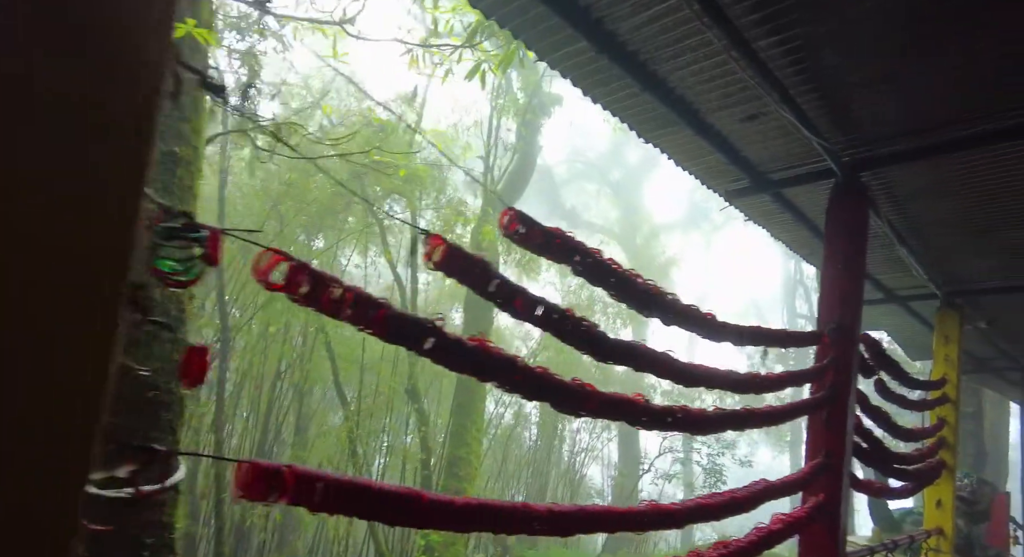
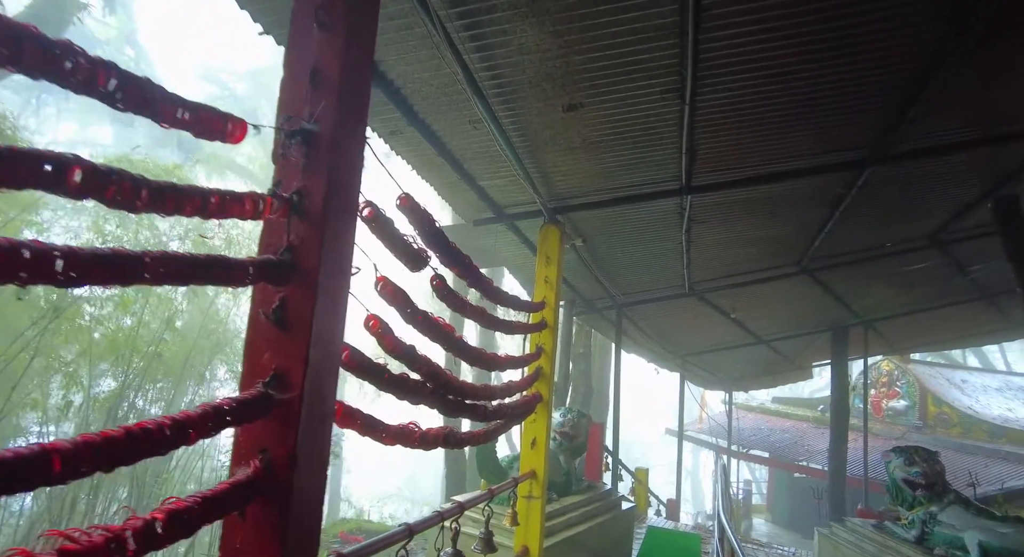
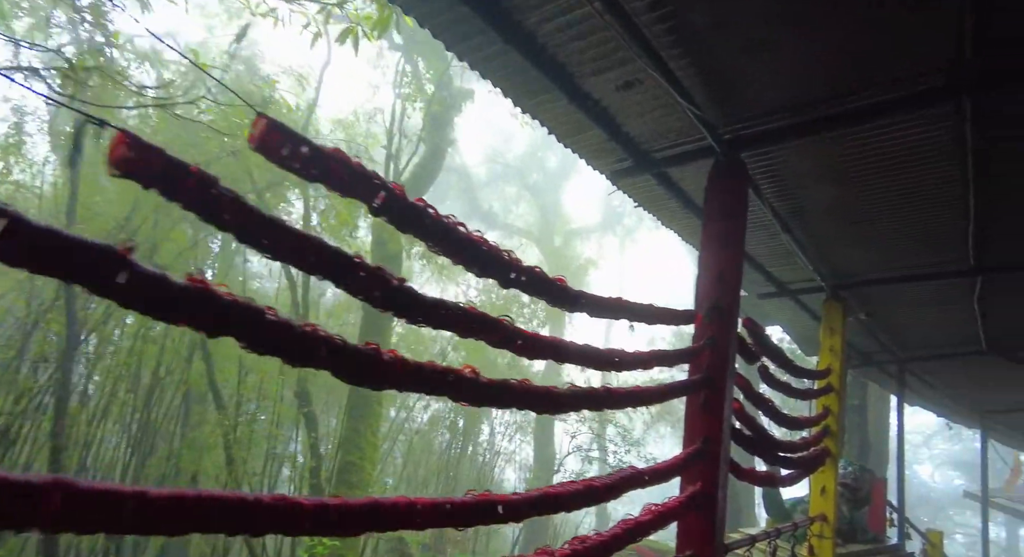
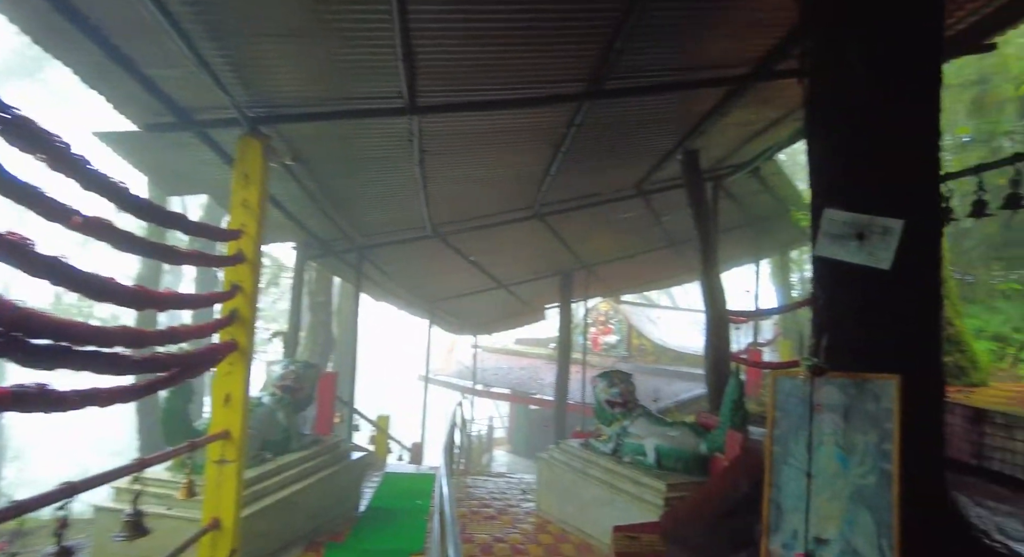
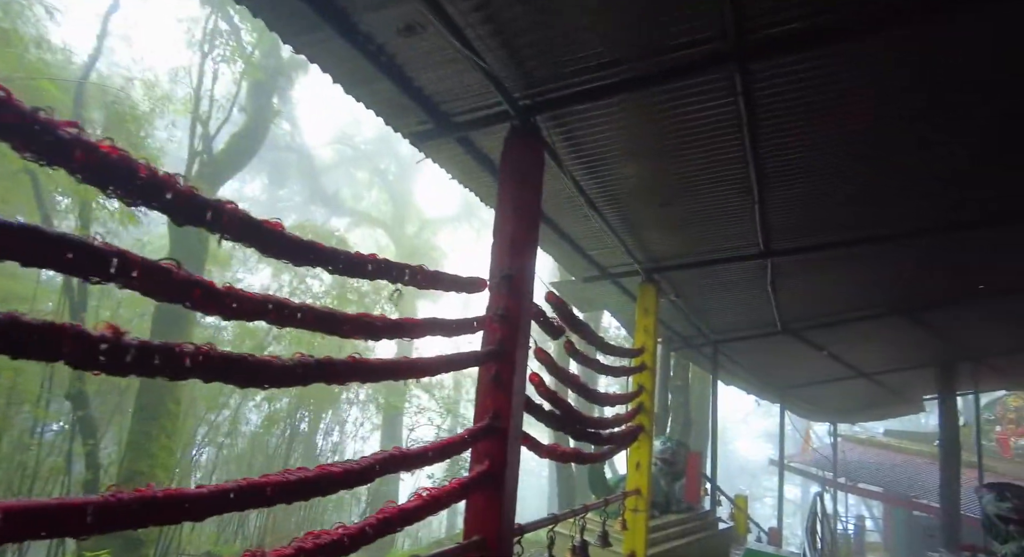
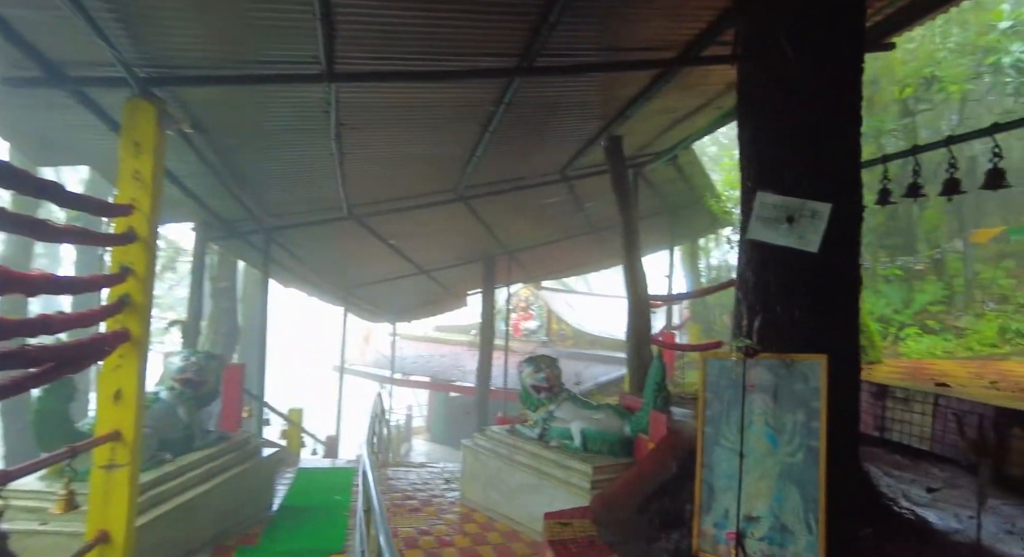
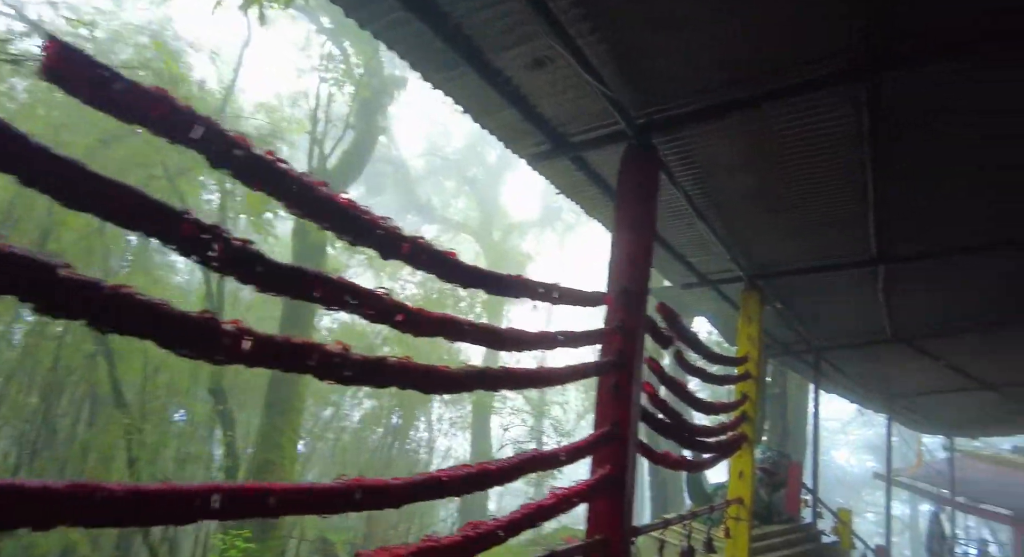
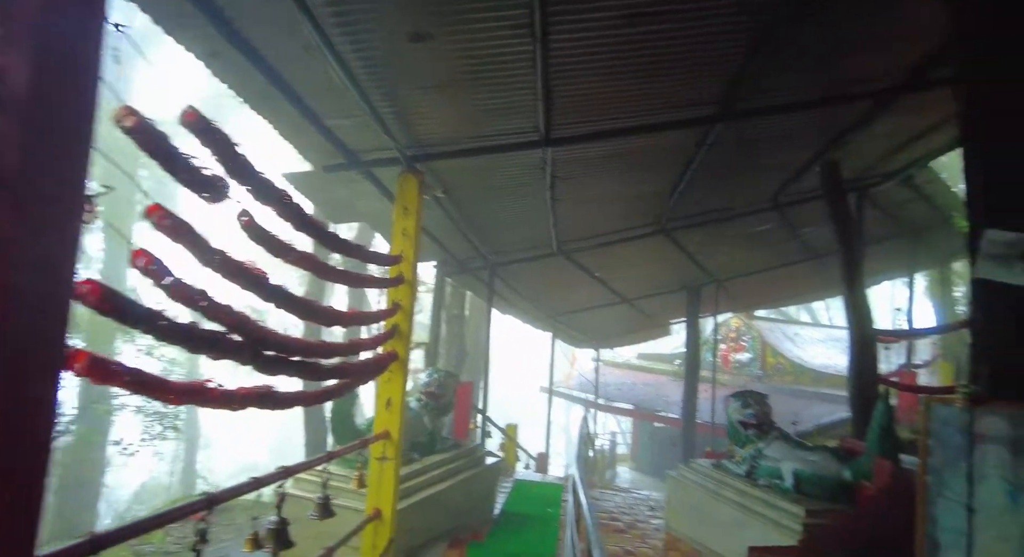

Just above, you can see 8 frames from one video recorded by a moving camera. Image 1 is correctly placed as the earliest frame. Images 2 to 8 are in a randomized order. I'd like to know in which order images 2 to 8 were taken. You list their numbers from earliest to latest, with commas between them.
3, 7, 5, 2, 8, 4, 6
